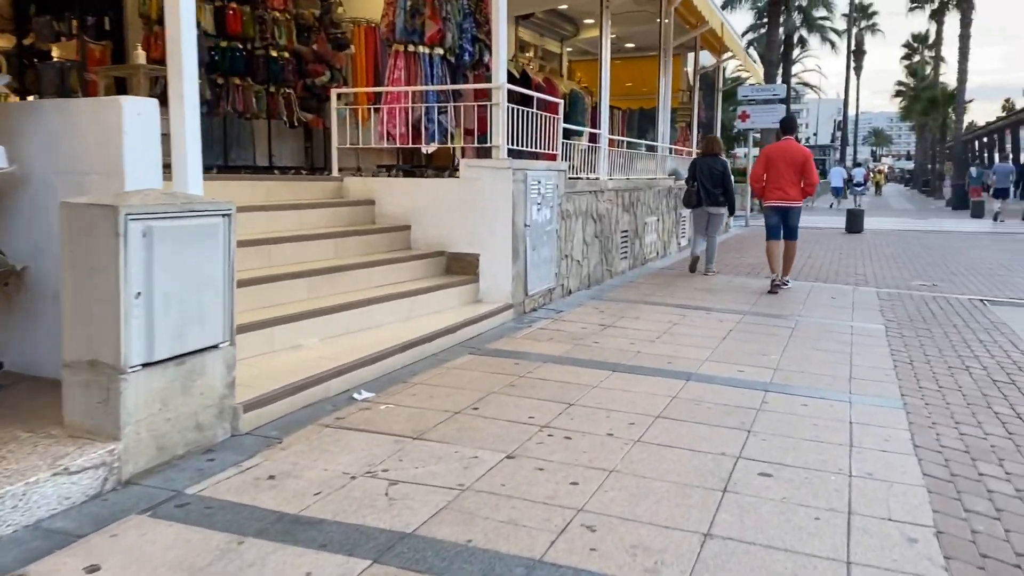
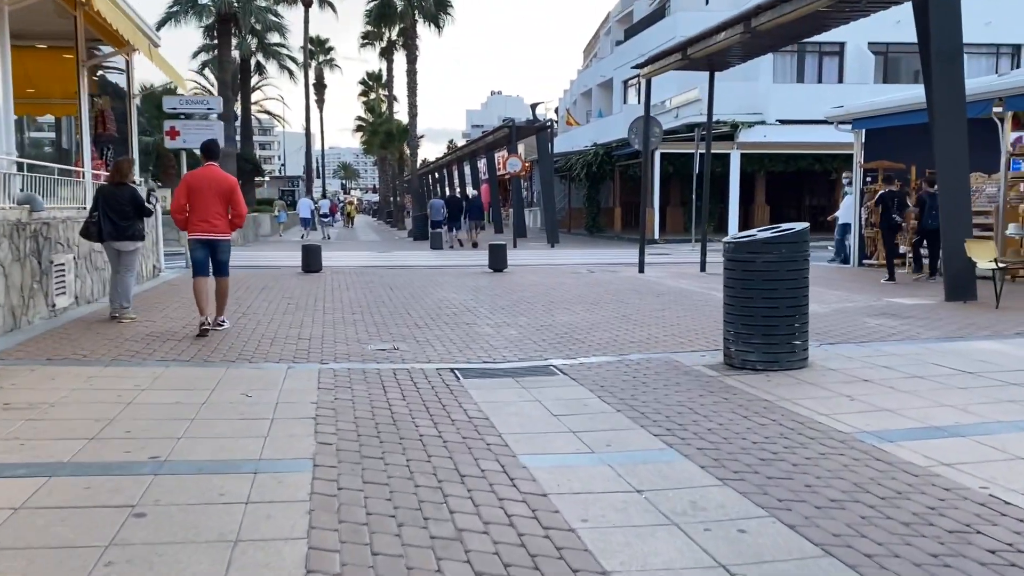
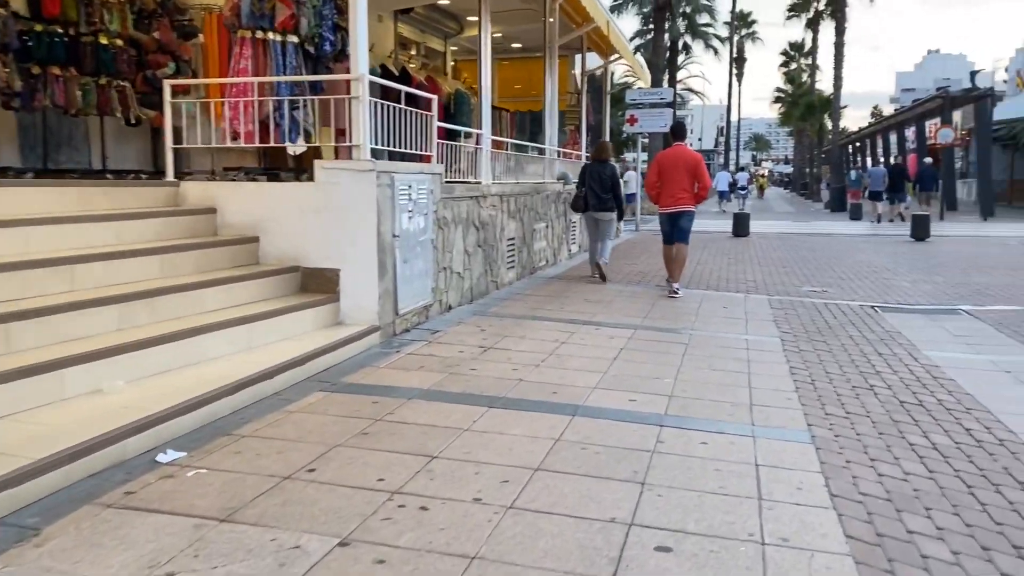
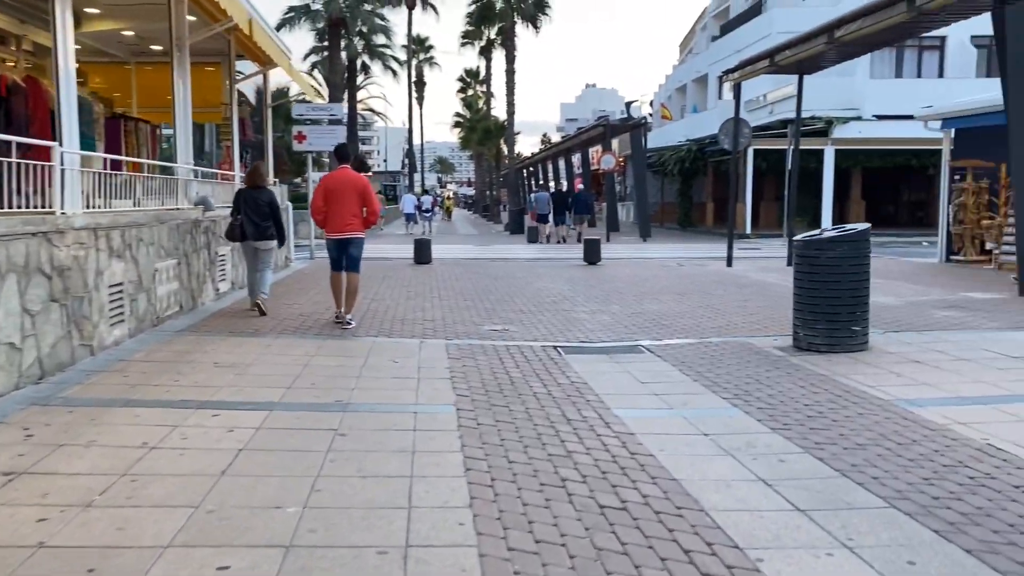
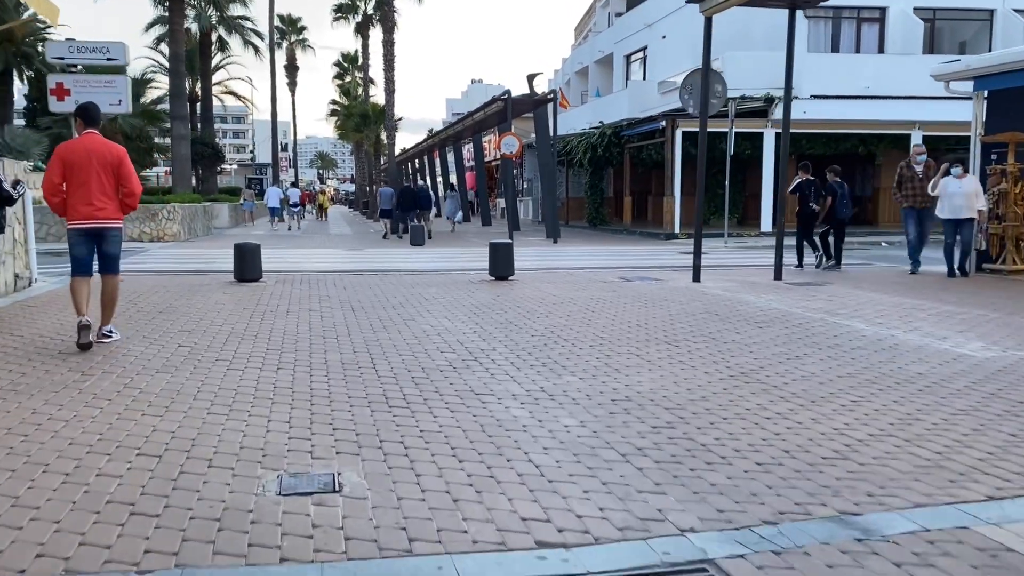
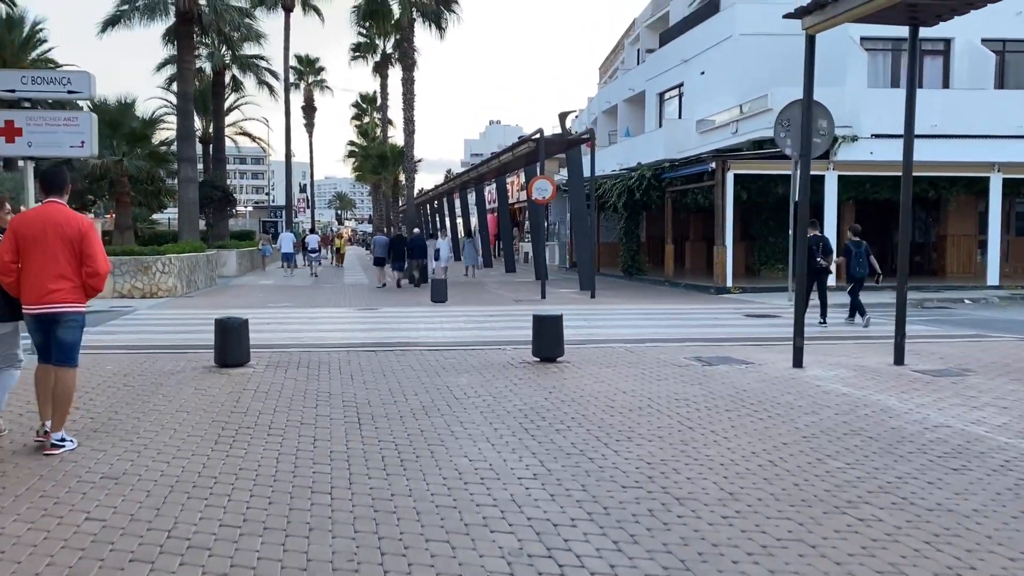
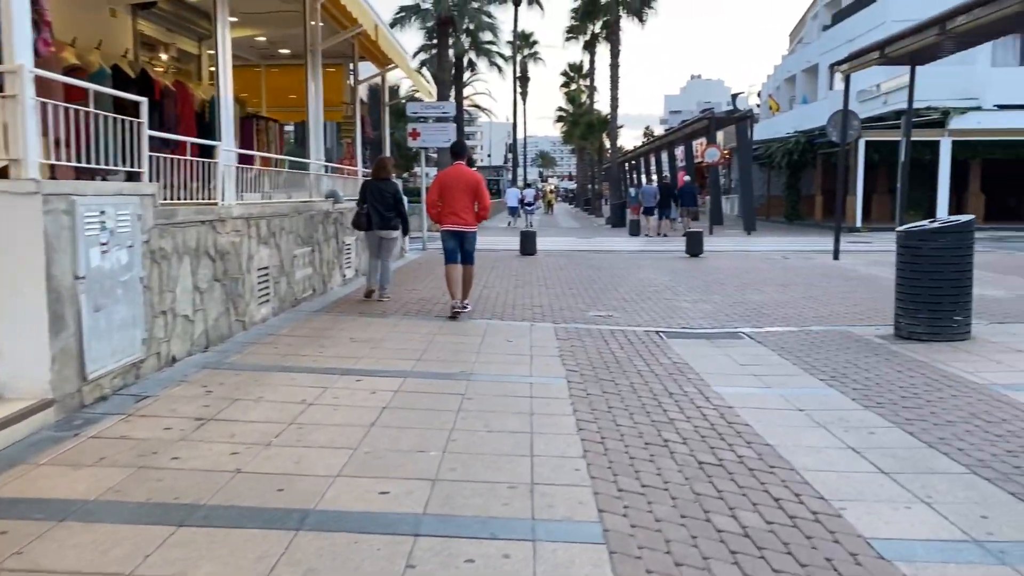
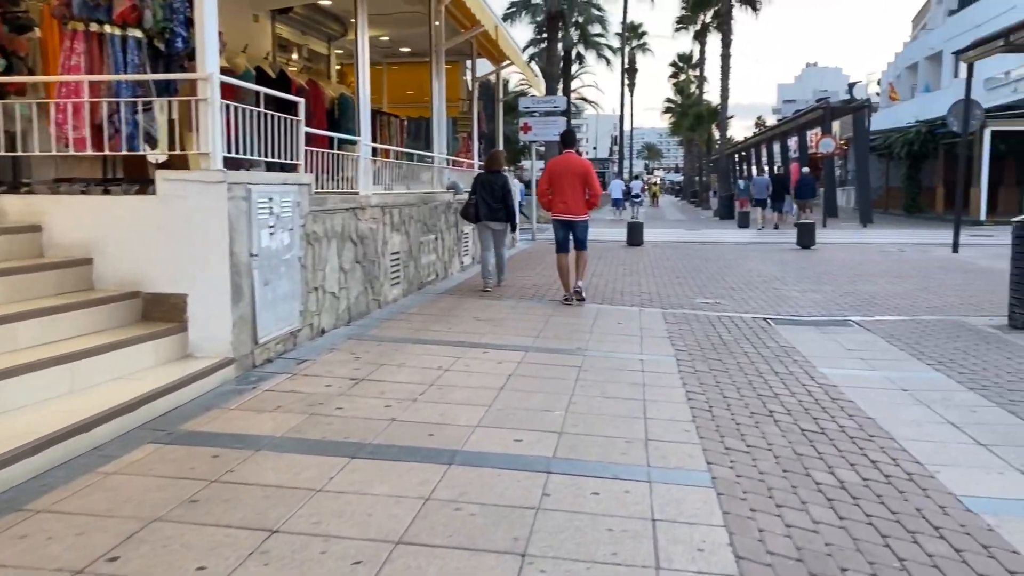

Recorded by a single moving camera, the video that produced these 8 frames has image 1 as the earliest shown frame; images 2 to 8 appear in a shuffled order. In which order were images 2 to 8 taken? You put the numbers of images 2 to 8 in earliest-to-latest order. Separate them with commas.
3, 8, 7, 4, 2, 5, 6
